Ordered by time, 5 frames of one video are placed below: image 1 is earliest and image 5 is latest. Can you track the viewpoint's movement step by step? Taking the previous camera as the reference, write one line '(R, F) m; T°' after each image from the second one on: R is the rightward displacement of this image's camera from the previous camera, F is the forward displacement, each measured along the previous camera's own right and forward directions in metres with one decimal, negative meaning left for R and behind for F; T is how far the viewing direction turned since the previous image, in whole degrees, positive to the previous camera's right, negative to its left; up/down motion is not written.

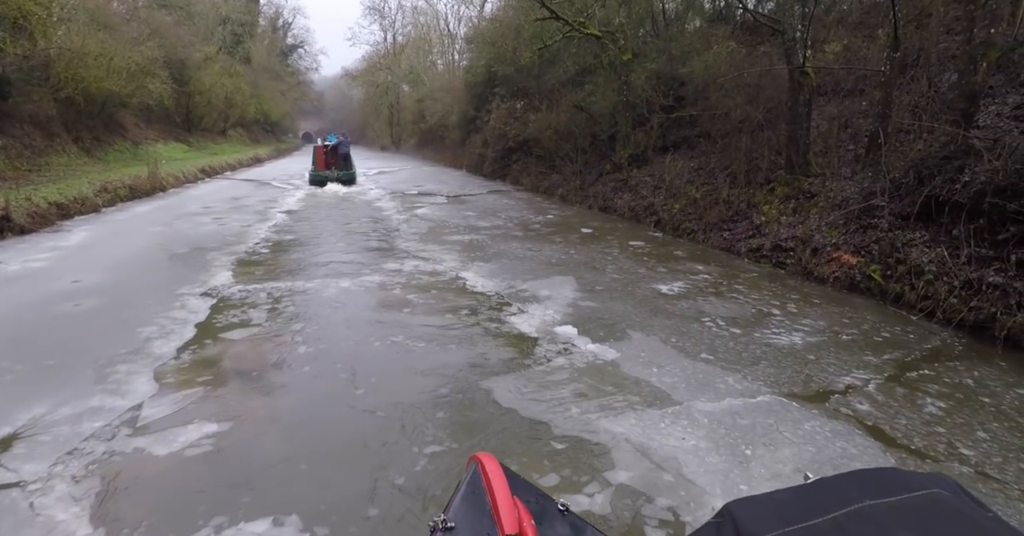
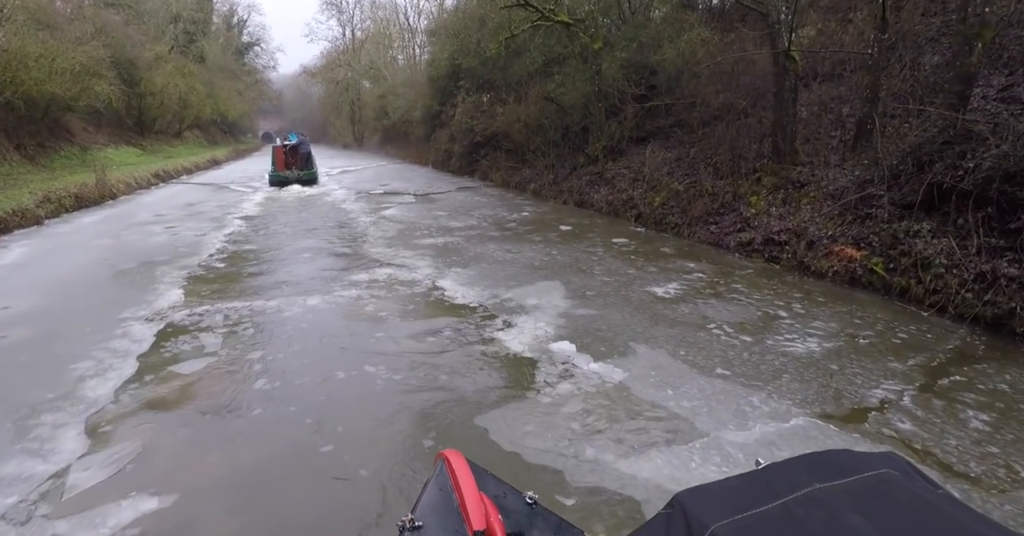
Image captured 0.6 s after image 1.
(-0.2, +0.8) m; +3°
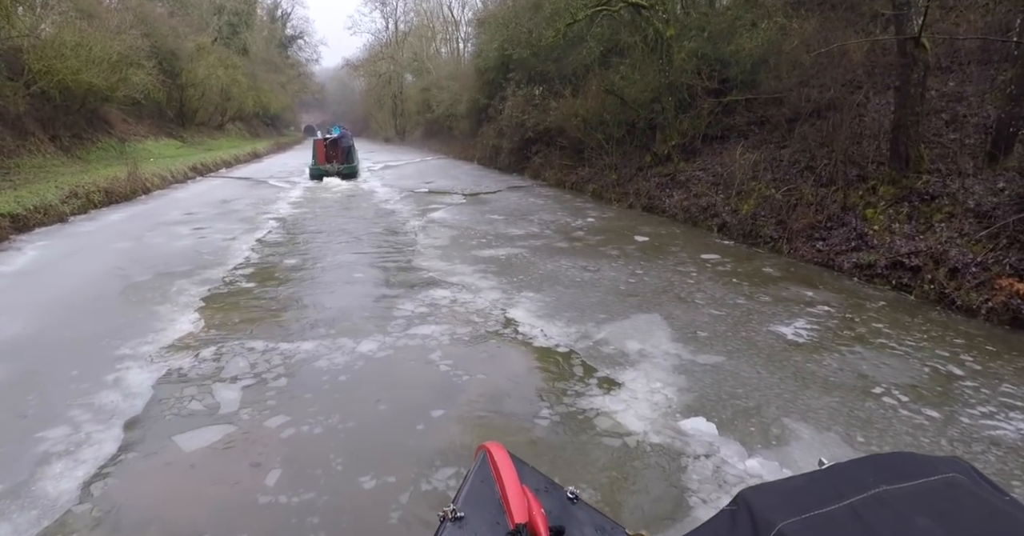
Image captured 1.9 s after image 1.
(-0.6, +1.5) m; -3°
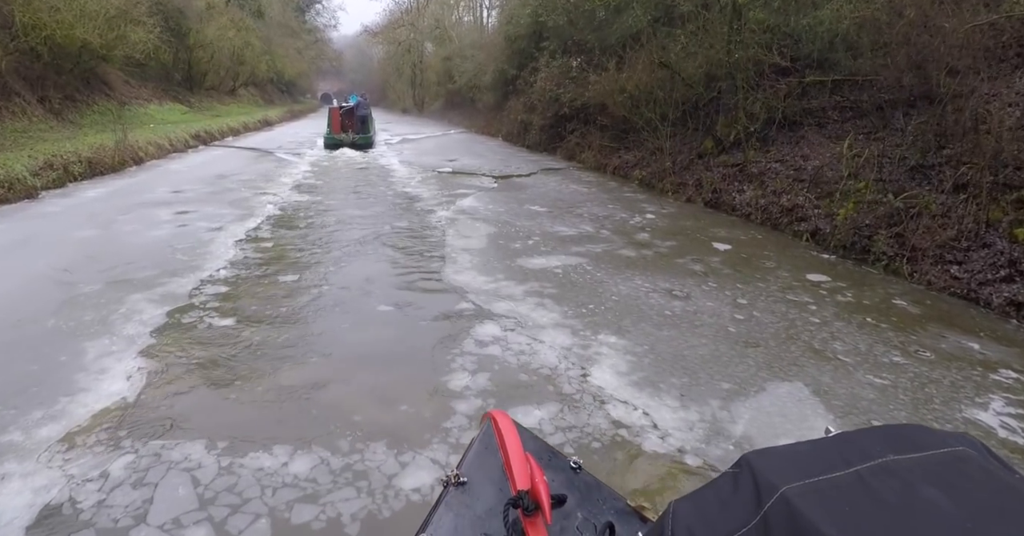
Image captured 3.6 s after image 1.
(-0.5, +1.9) m; -1°
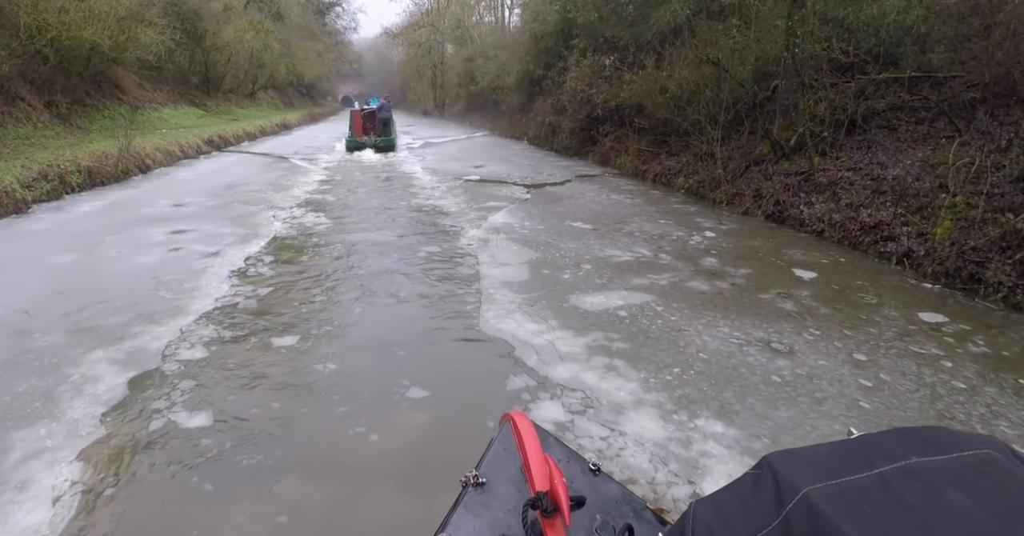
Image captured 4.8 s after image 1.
(-0.3, +1.2) m; -2°
